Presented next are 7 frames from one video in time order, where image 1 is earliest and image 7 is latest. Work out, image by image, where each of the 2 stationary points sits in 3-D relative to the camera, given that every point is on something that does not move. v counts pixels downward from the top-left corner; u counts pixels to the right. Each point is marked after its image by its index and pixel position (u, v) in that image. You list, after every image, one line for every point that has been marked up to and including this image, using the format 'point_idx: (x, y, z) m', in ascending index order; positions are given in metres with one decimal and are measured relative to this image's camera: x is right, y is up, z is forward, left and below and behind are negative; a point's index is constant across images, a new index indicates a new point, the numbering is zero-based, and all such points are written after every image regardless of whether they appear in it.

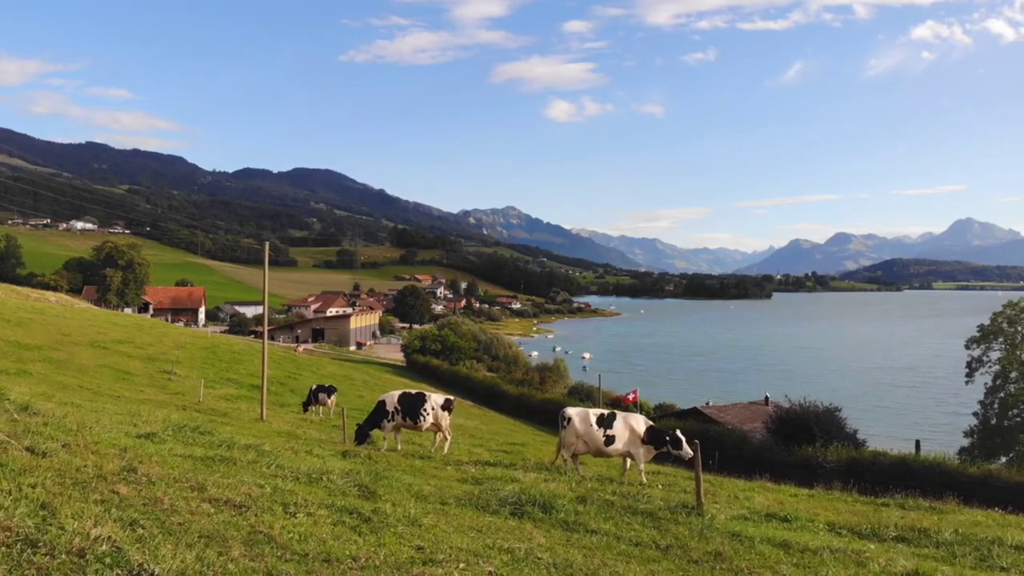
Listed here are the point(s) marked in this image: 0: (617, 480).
0: (+2.0, -3.4, +11.6) m
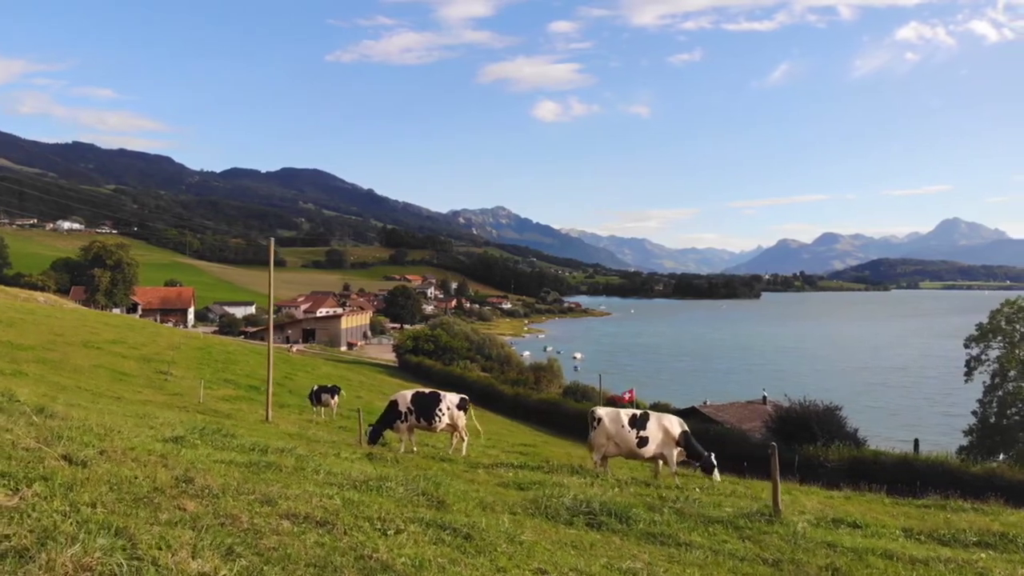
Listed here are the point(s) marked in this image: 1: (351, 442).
0: (+2.5, -3.3, +11.1) m
1: (-4.1, -4.0, +17.0) m
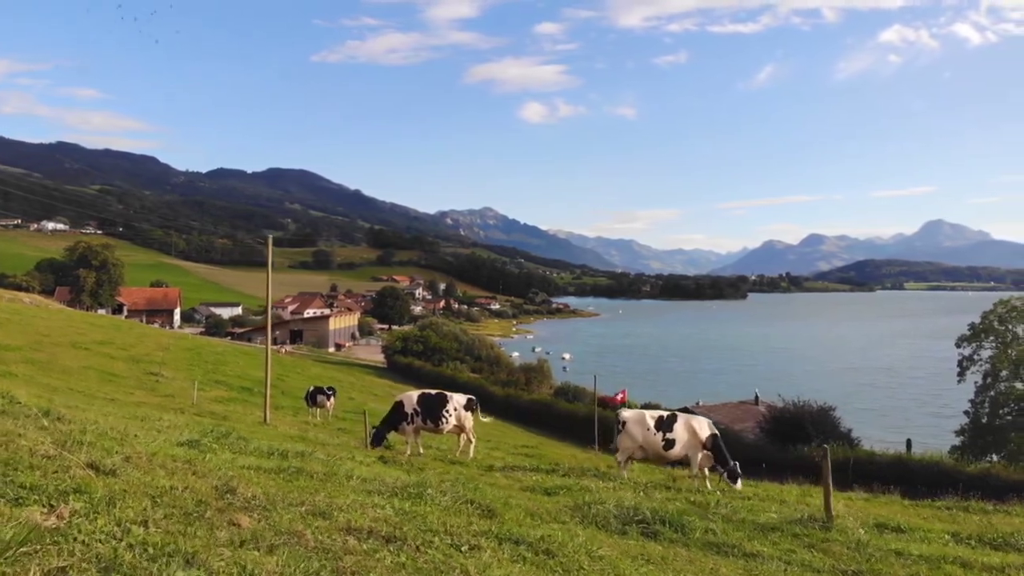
0: (+2.8, -3.3, +10.8) m
1: (-4.0, -3.9, +16.6) m
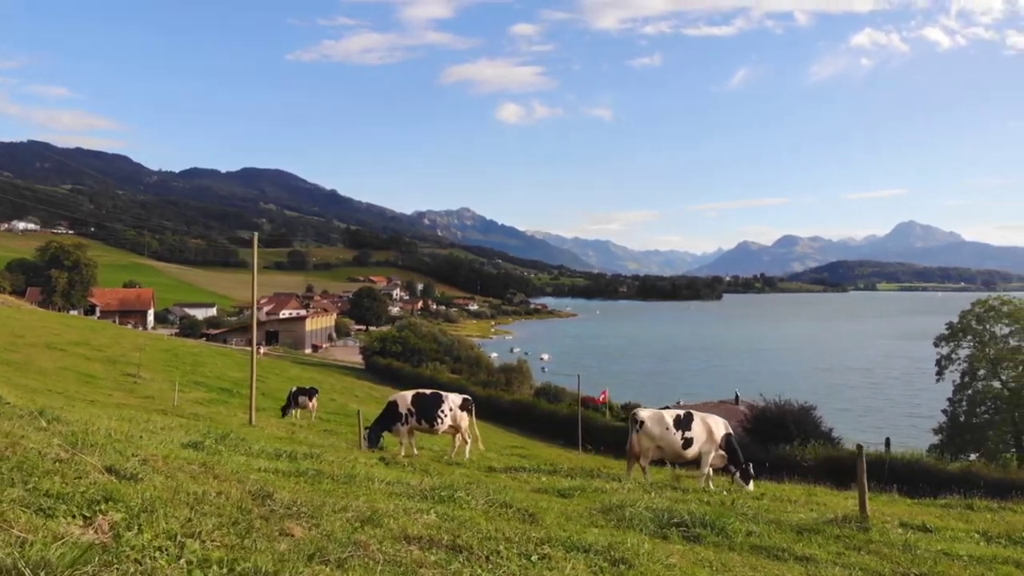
0: (+2.8, -3.2, +10.6) m
1: (-4.1, -3.9, +16.2) m
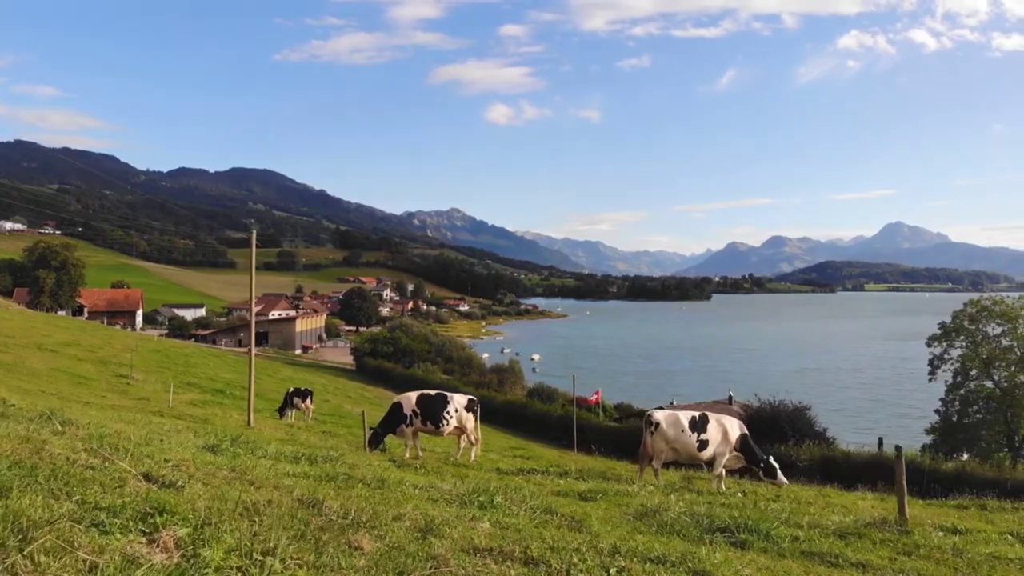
0: (+3.0, -3.2, +10.5) m
1: (-3.9, -3.8, +16.0) m
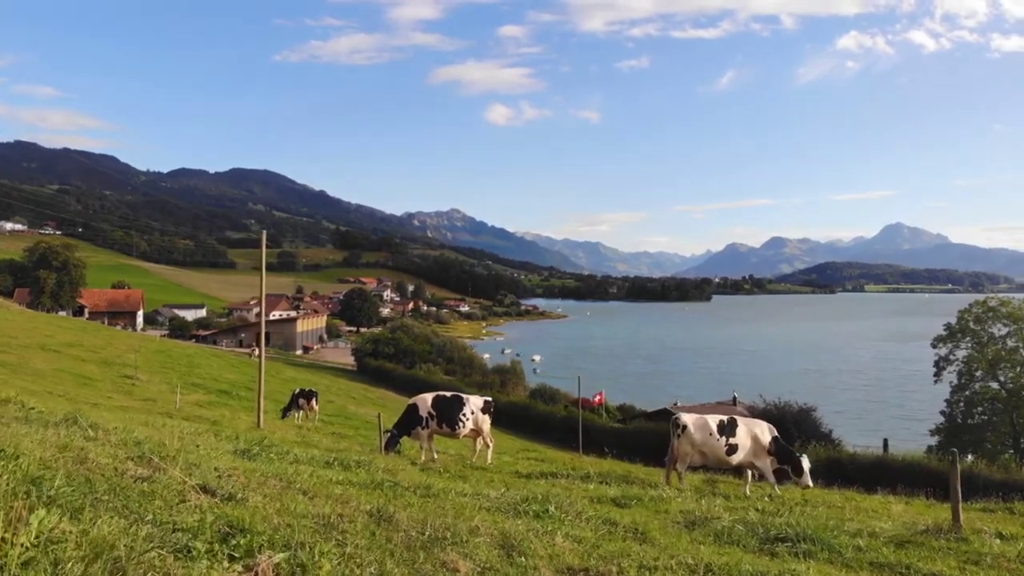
0: (+3.4, -3.2, +10.3) m
1: (-3.6, -3.8, +15.8) m
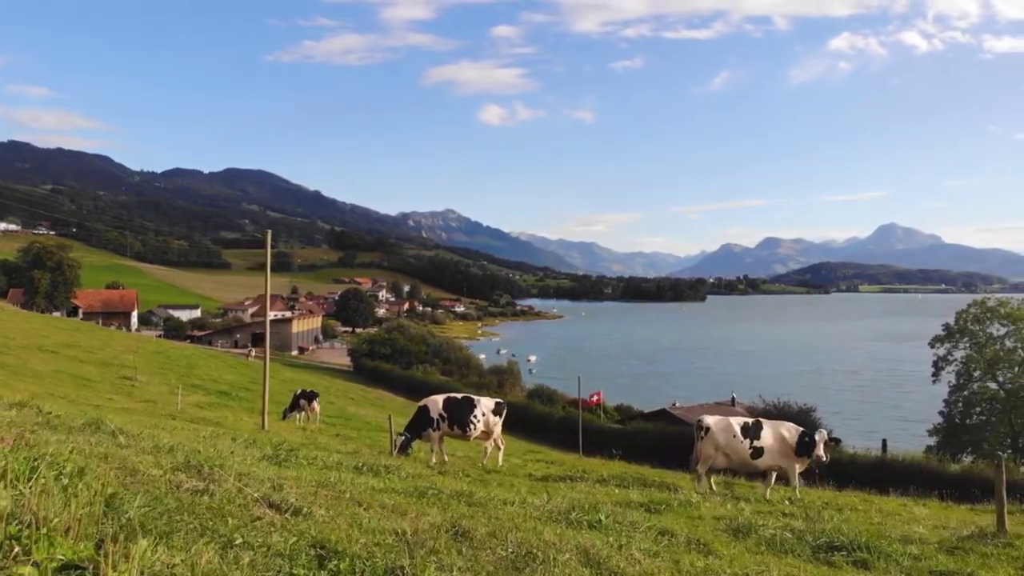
0: (+3.7, -3.2, +10.2) m
1: (-3.3, -3.9, +15.6) m
